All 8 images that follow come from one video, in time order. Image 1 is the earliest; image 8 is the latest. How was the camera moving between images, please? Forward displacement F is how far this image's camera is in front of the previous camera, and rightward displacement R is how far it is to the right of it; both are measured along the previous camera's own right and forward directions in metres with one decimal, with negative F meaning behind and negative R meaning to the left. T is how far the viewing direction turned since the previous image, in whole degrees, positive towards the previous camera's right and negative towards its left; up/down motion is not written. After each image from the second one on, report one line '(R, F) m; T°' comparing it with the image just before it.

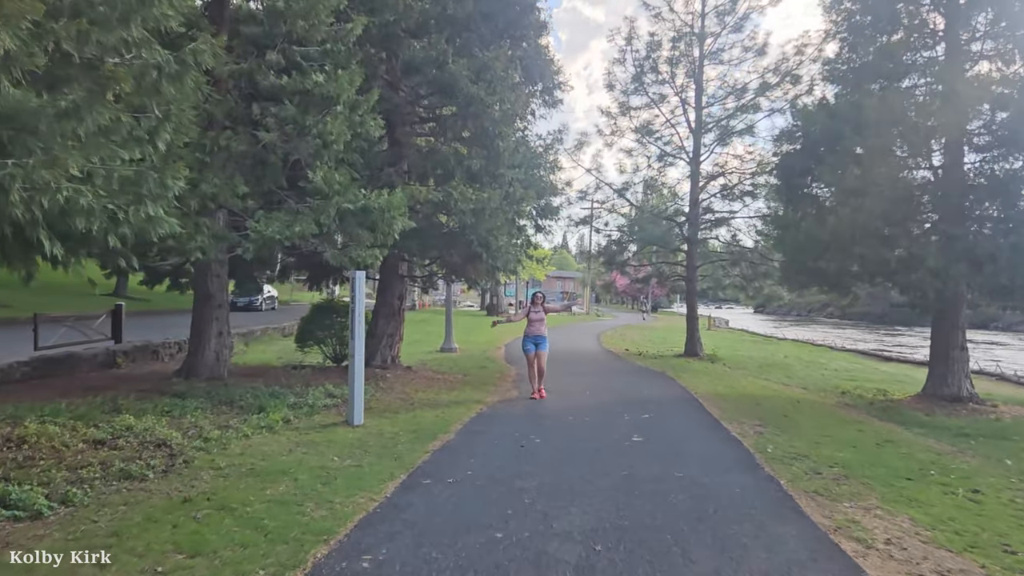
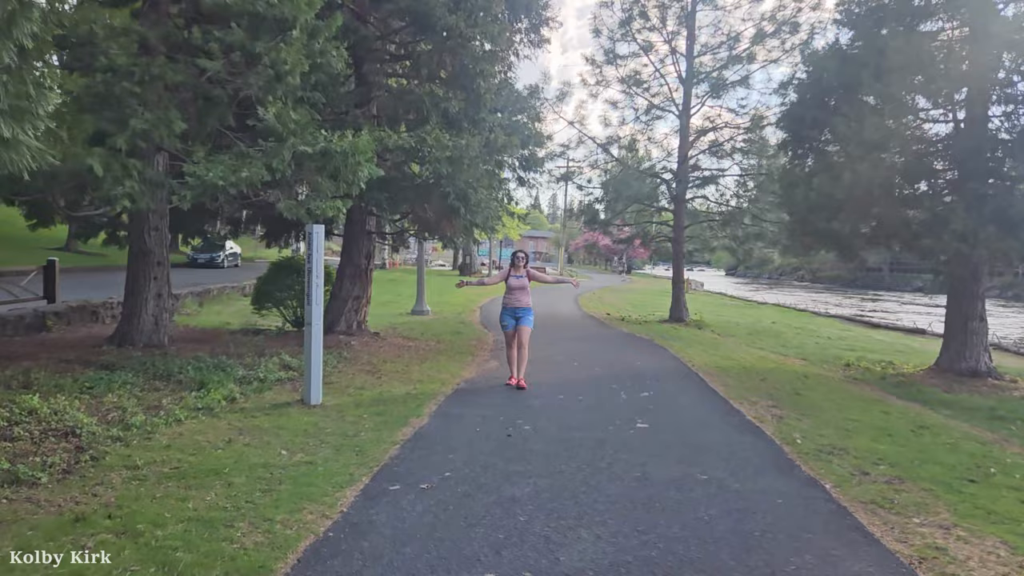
(-0.1, +1.2) m; +2°
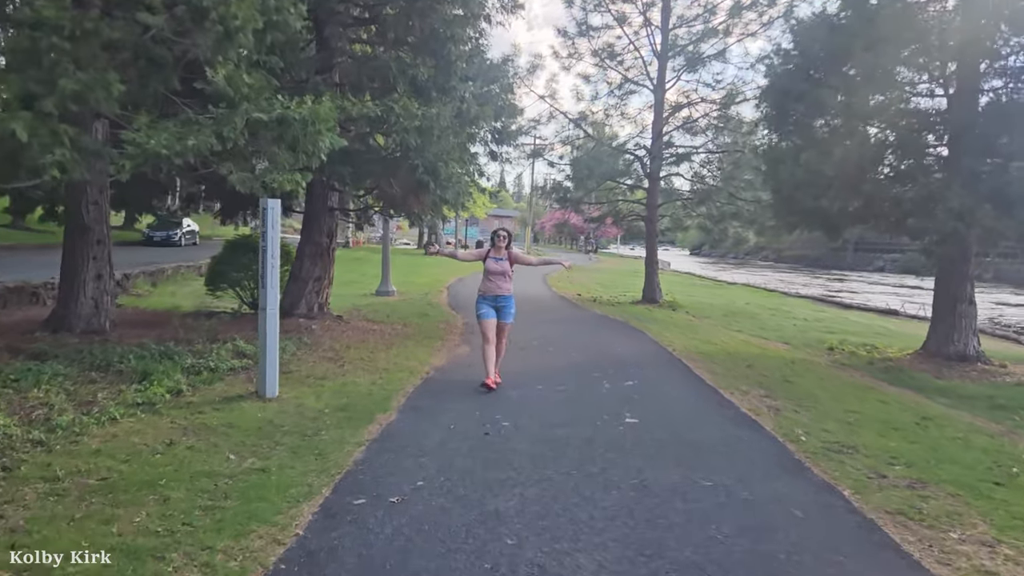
(-0.1, +0.6) m; +2°
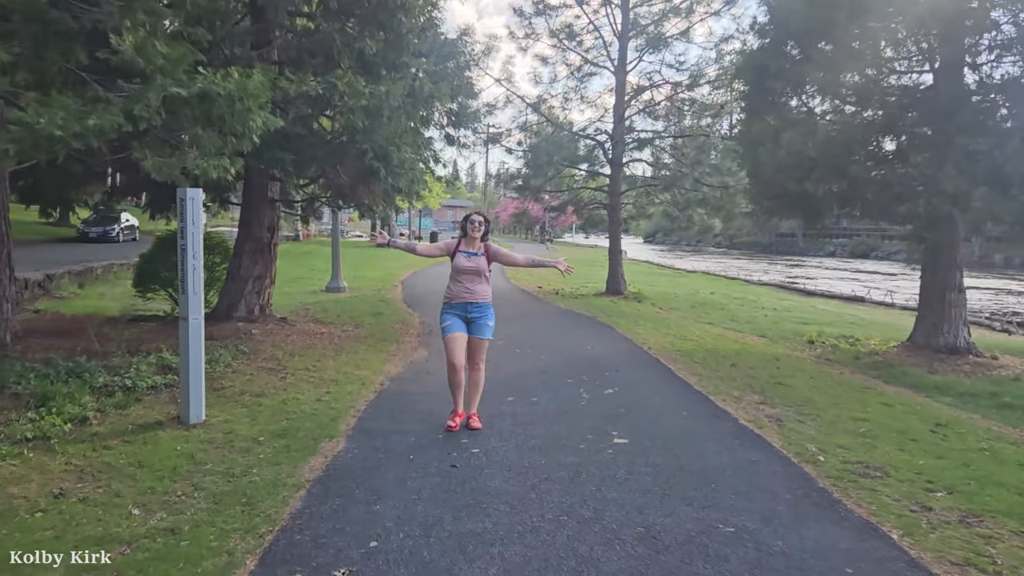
(-0.1, +0.9) m; +3°
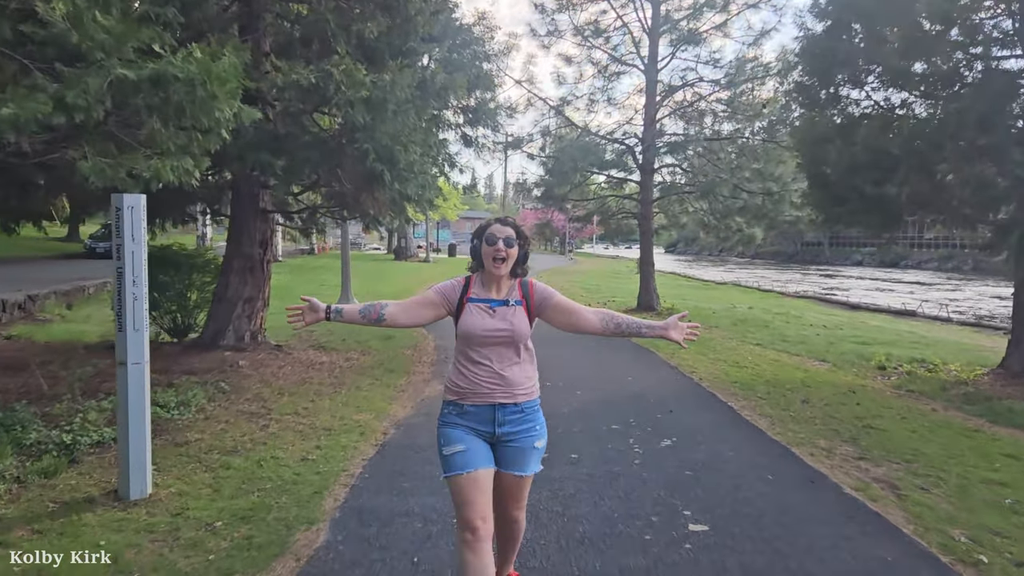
(-0.1, +1.3) m; -1°
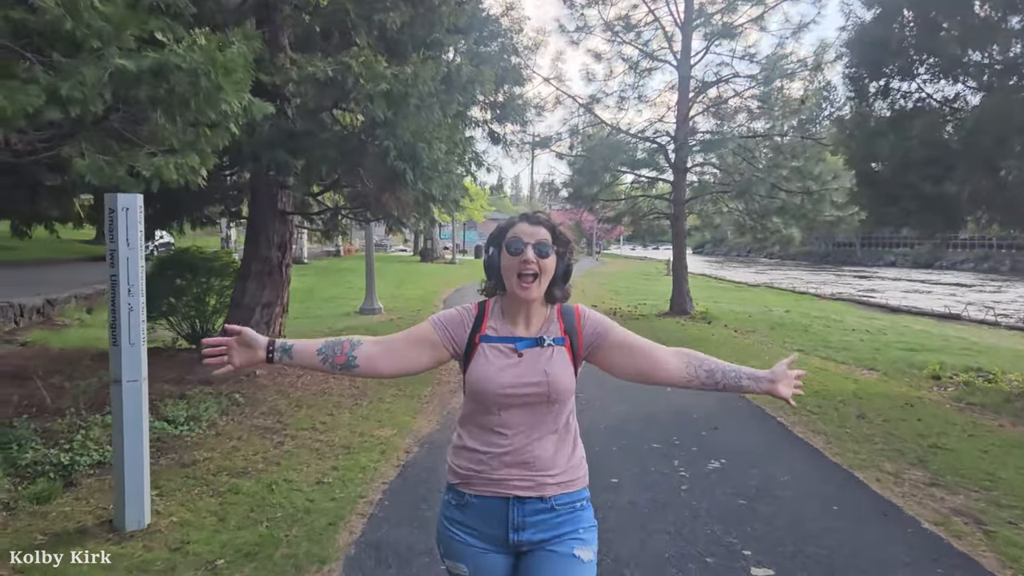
(0.0, +0.4) m; -2°
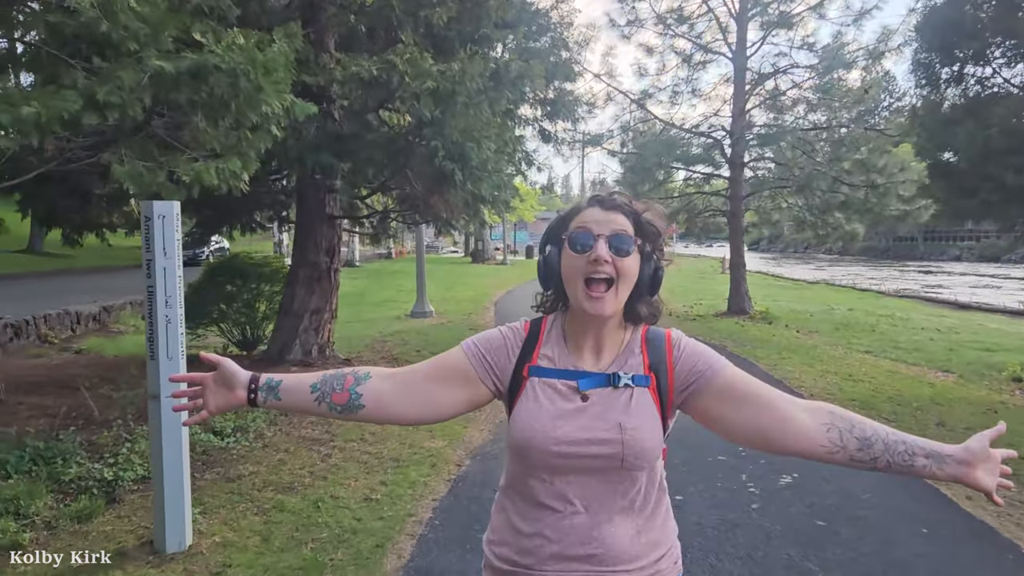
(0.0, +0.3) m; -3°
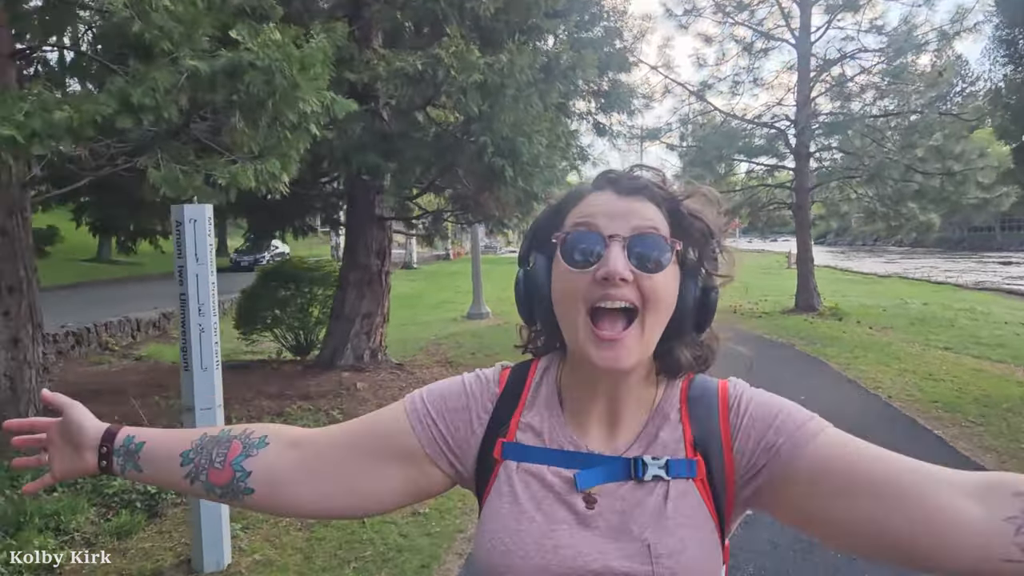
(0.0, +0.3) m; -4°
